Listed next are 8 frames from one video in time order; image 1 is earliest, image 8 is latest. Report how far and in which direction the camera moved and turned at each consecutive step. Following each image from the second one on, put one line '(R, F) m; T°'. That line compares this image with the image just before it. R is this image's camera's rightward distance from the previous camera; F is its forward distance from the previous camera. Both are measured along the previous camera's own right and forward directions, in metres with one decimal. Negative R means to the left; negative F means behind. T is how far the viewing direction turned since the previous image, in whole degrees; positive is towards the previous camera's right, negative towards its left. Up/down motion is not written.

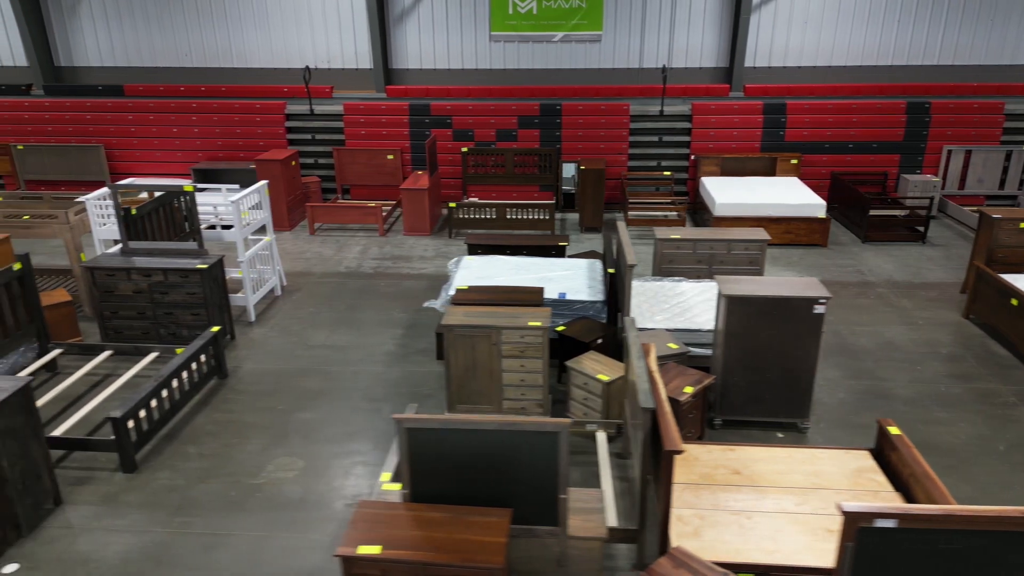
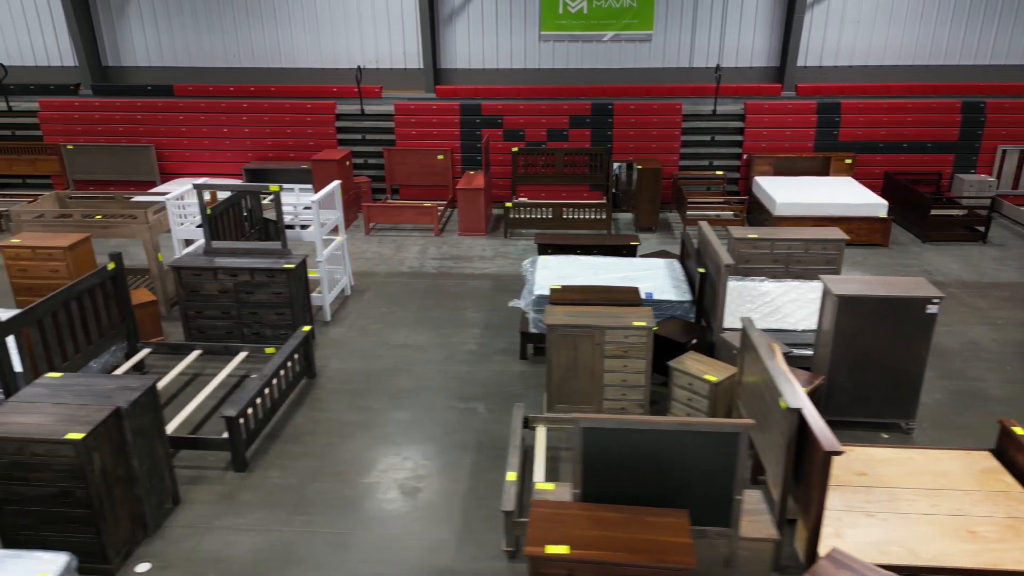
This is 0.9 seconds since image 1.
(-0.6, 0.0) m; 0°
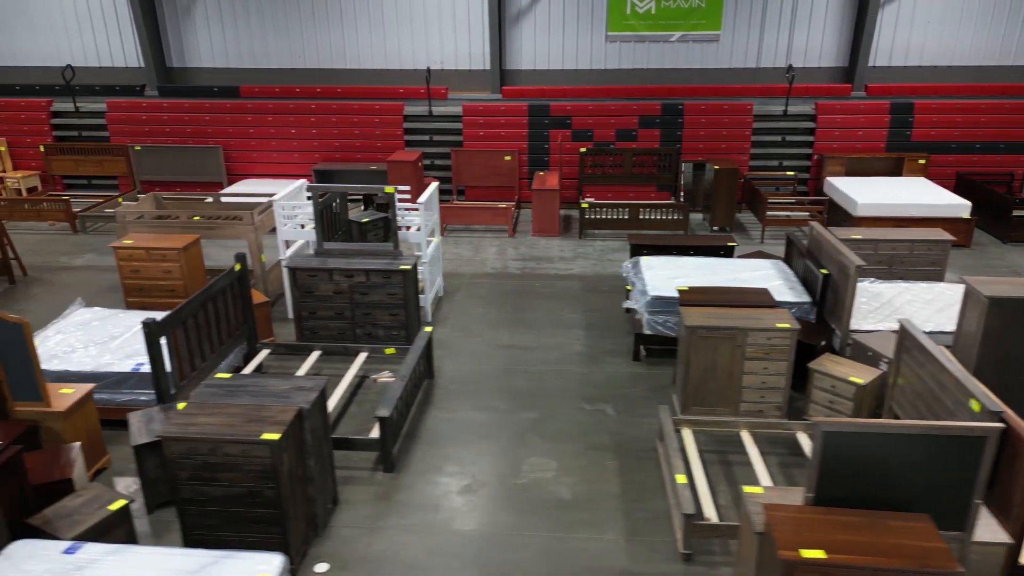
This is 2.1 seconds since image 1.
(-0.8, 0.0) m; -1°
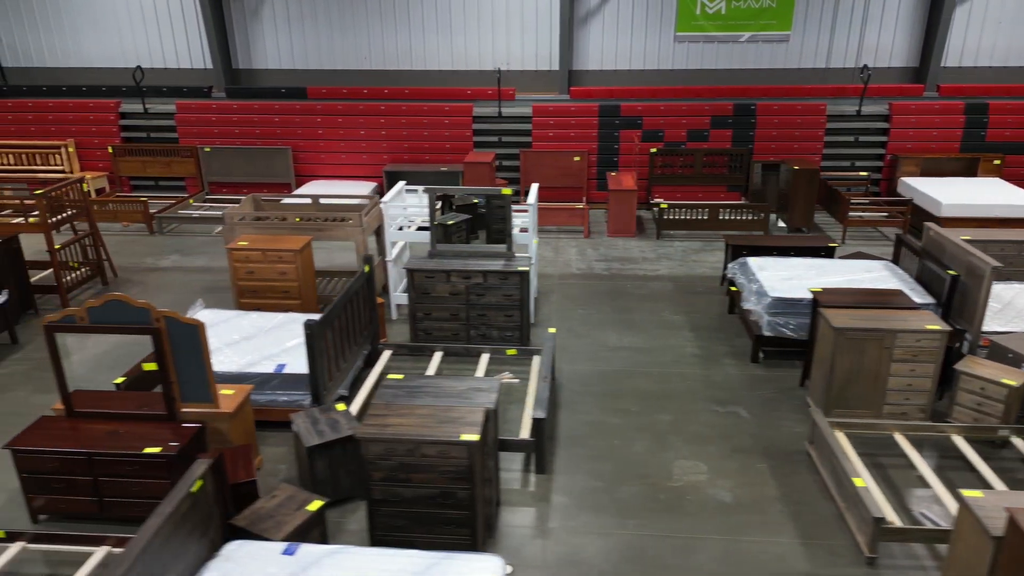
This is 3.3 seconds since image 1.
(-0.9, 0.0) m; -1°
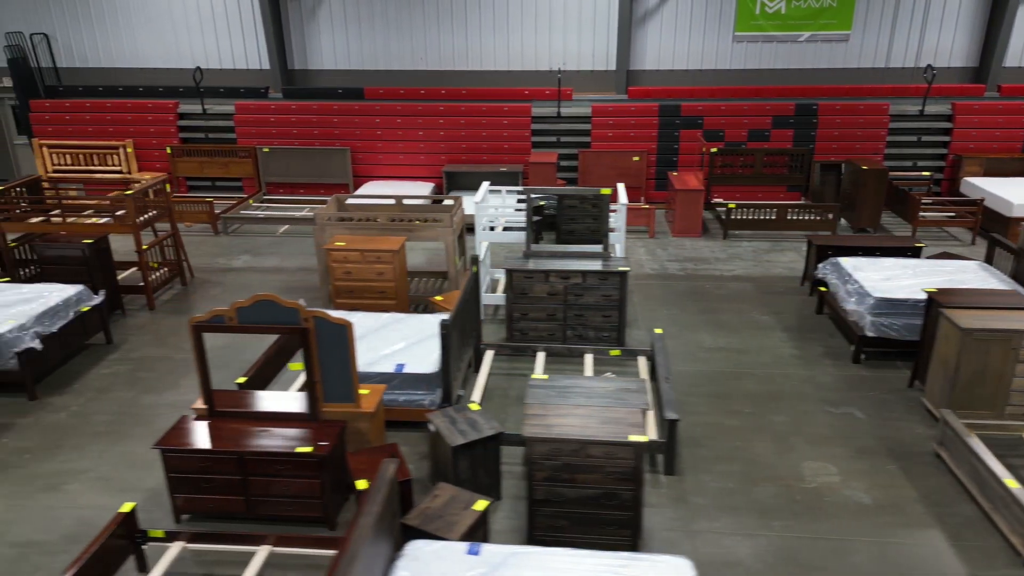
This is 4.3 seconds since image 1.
(-0.7, 0.0) m; 0°
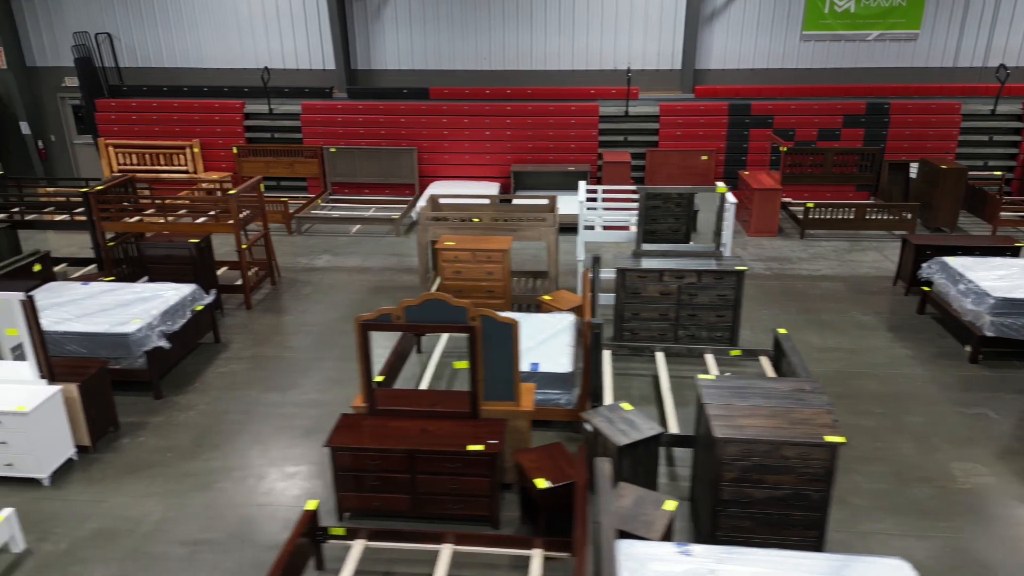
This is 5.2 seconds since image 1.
(-0.8, 0.0) m; -1°
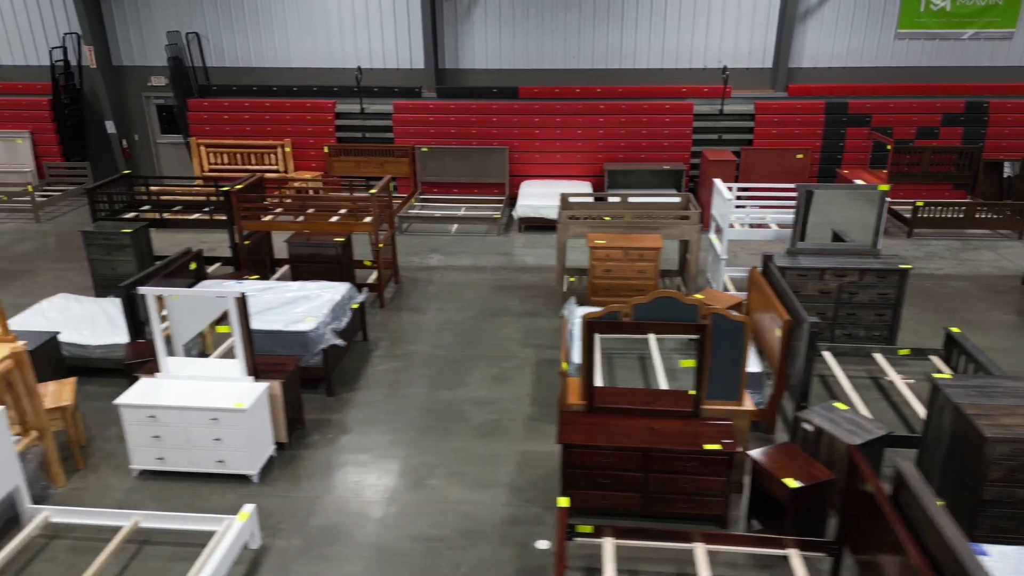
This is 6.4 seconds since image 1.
(-1.2, 0.0) m; -1°
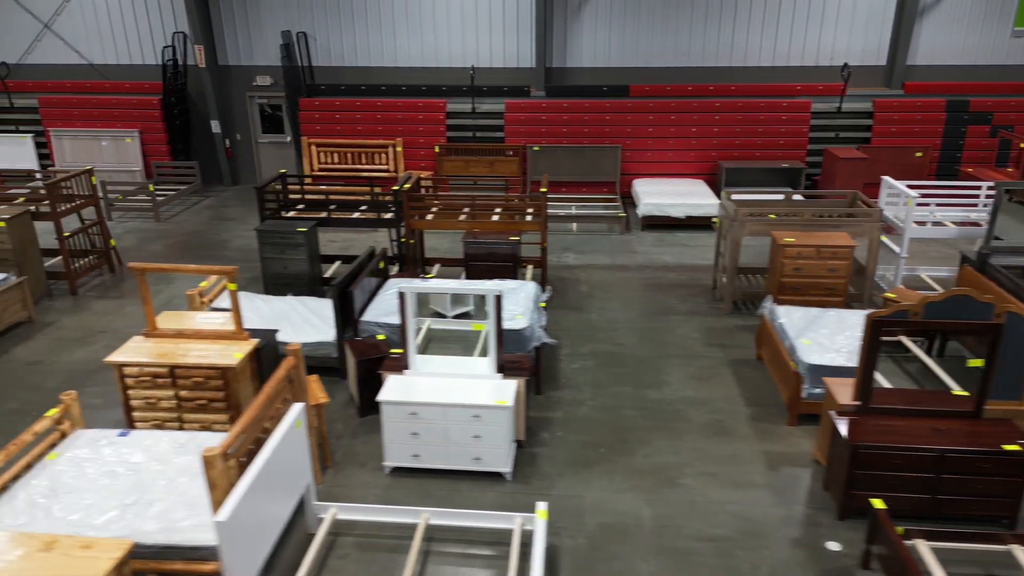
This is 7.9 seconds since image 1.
(-1.4, 0.0) m; -1°
